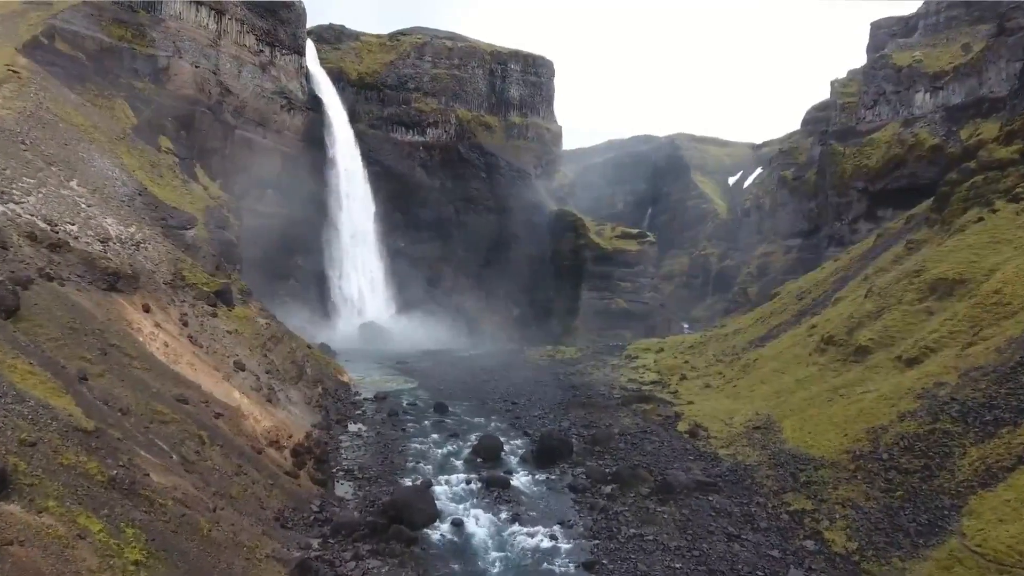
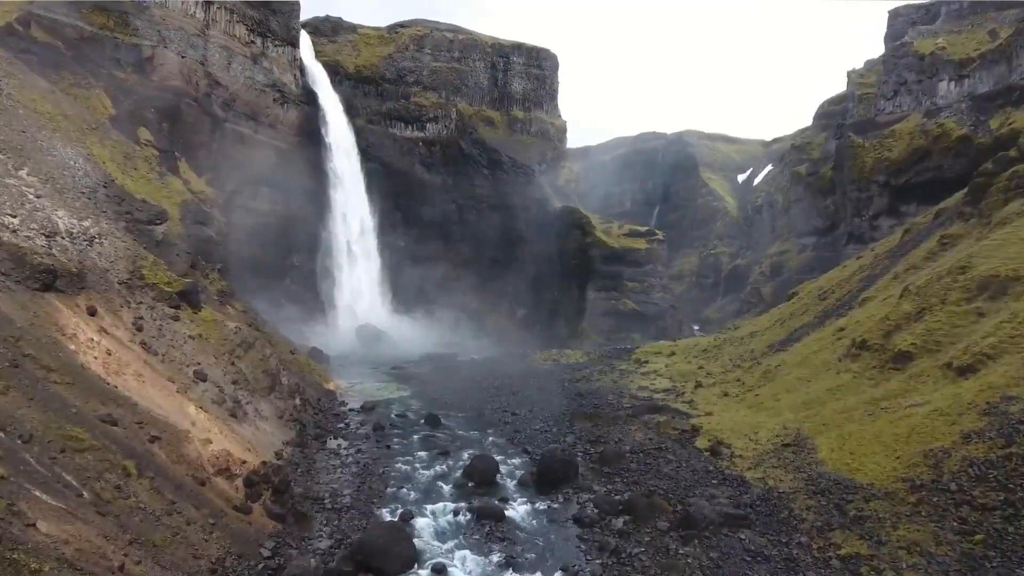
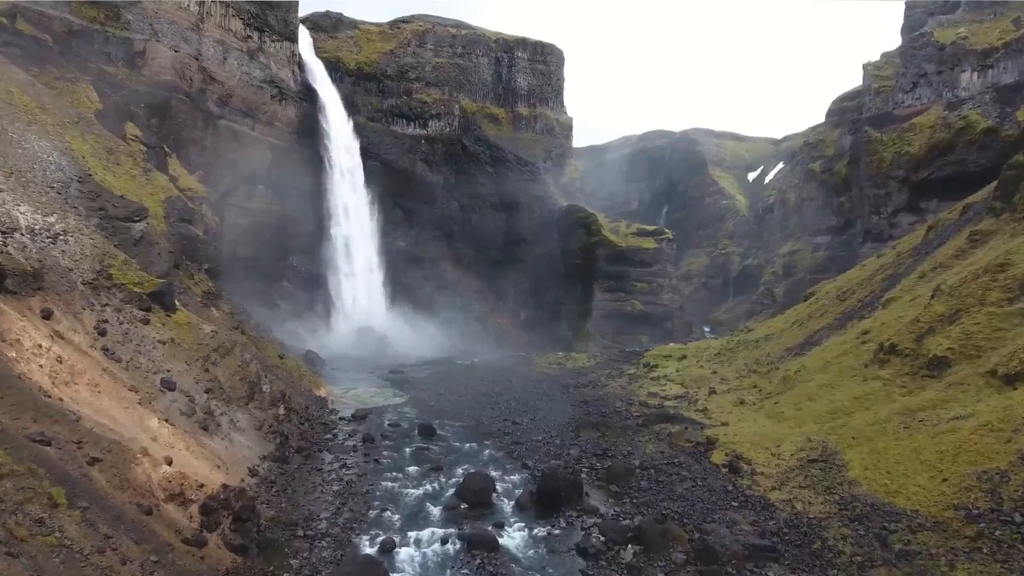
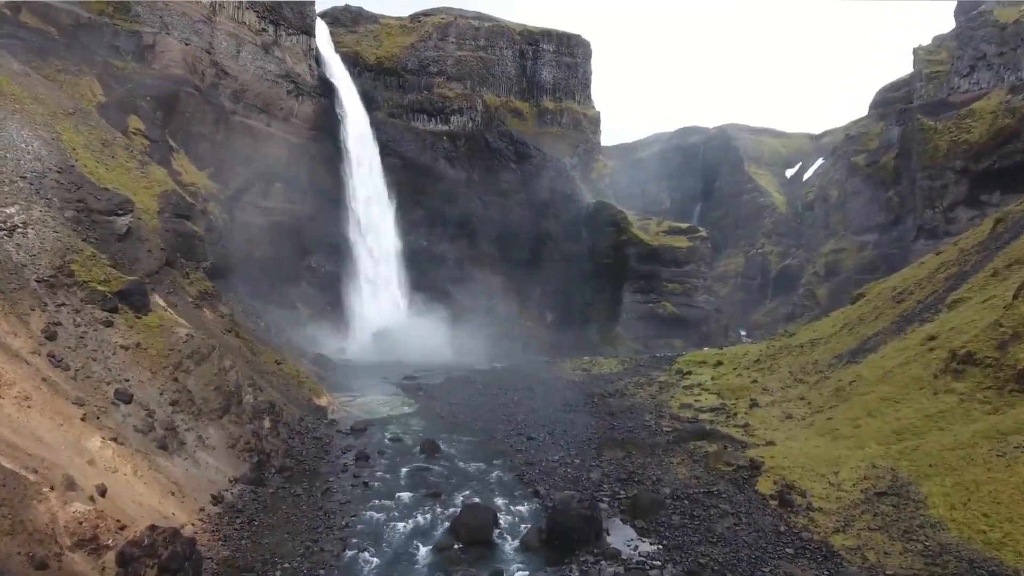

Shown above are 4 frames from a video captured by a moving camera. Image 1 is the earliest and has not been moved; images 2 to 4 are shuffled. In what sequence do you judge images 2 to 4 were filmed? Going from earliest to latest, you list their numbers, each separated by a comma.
2, 3, 4
